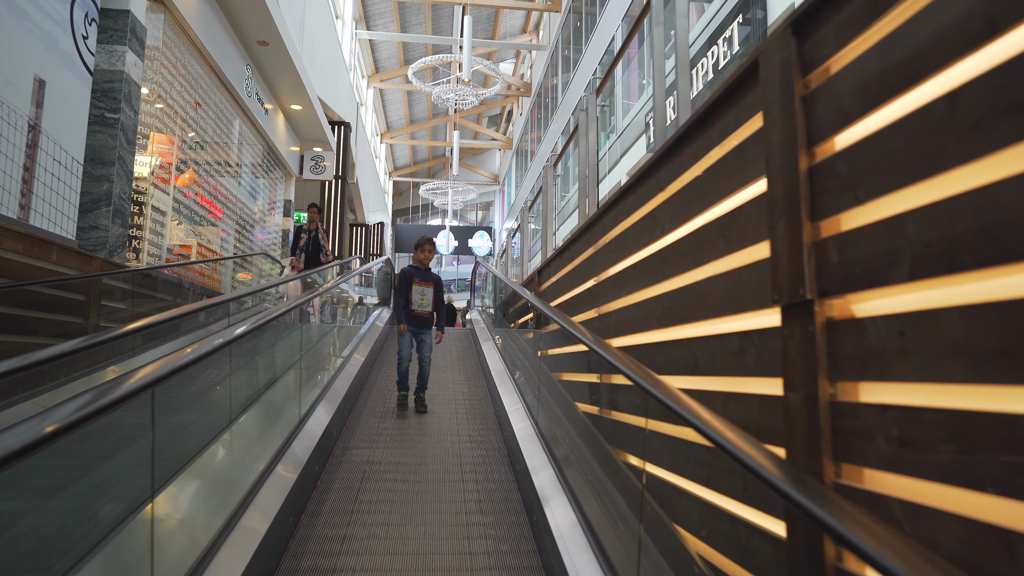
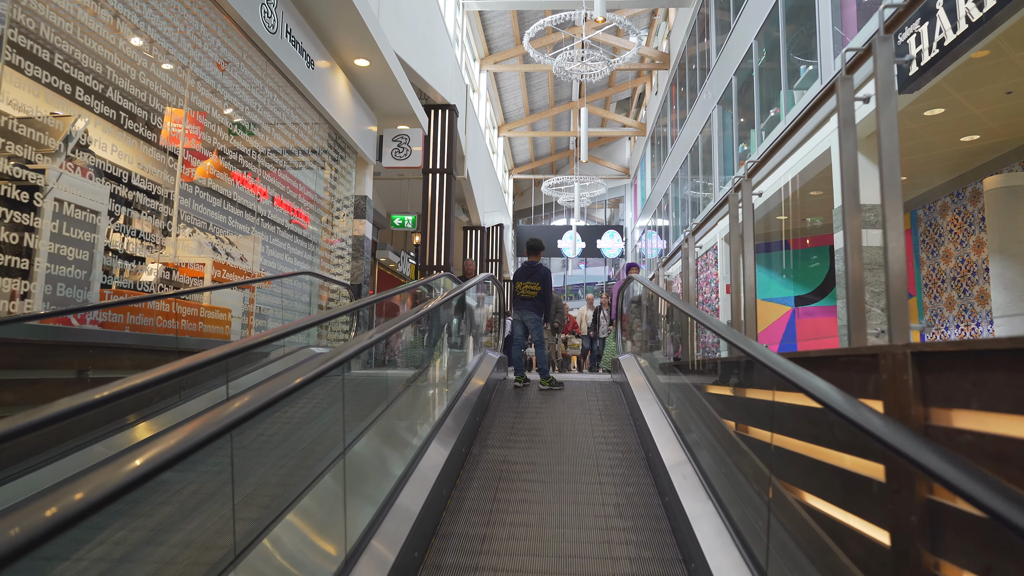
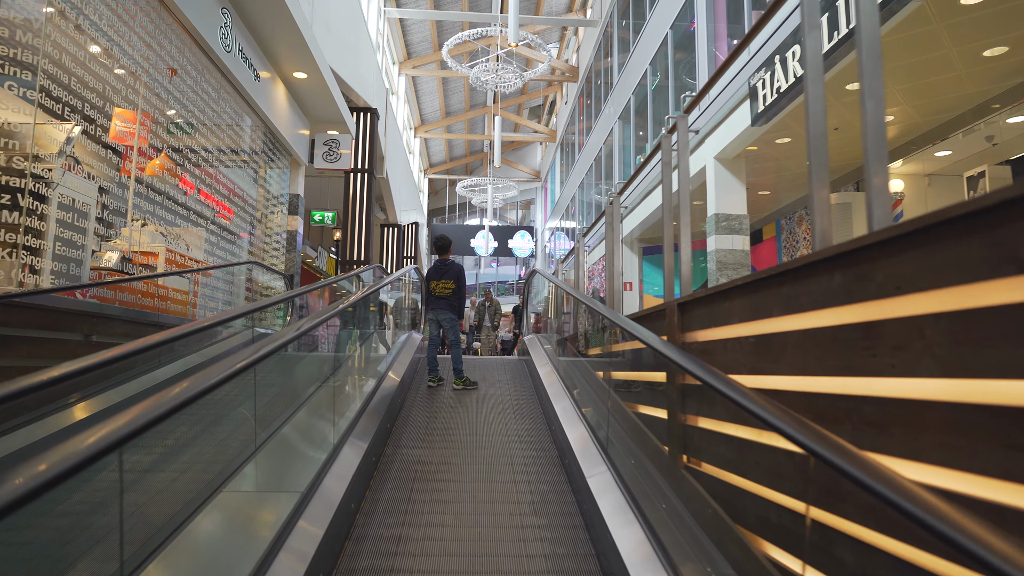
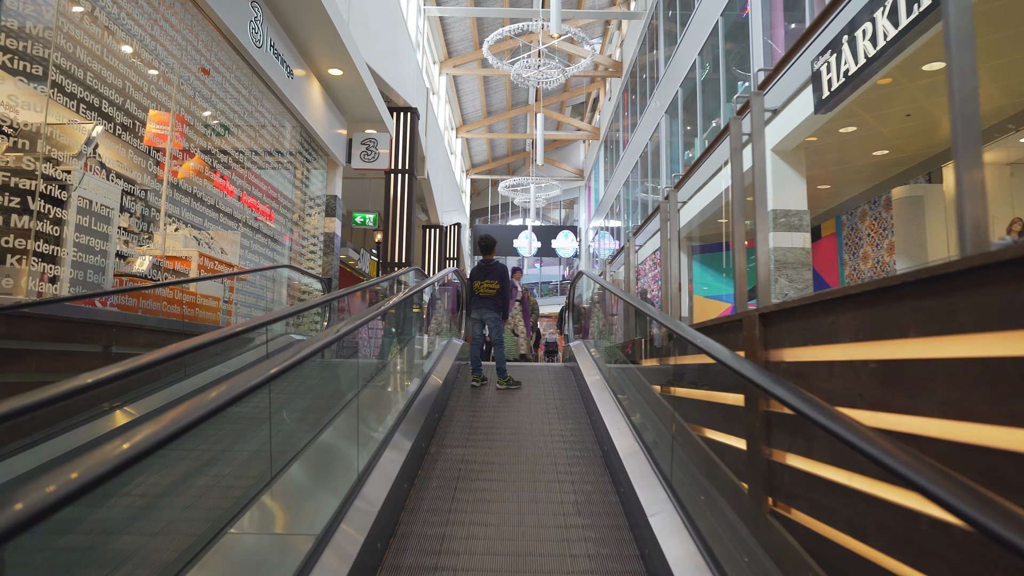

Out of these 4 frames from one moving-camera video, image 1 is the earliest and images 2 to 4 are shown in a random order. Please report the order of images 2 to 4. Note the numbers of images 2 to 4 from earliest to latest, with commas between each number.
3, 4, 2
